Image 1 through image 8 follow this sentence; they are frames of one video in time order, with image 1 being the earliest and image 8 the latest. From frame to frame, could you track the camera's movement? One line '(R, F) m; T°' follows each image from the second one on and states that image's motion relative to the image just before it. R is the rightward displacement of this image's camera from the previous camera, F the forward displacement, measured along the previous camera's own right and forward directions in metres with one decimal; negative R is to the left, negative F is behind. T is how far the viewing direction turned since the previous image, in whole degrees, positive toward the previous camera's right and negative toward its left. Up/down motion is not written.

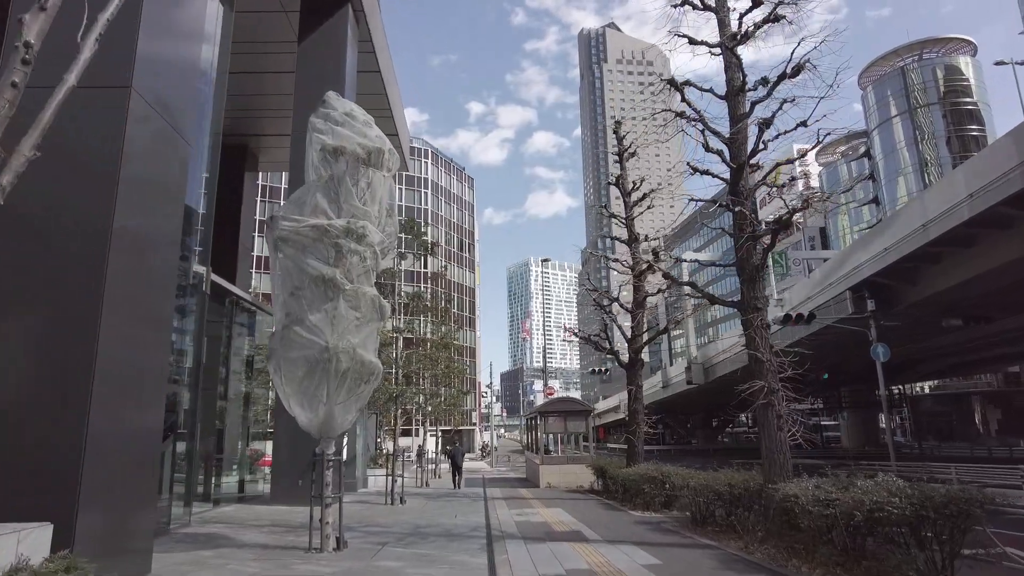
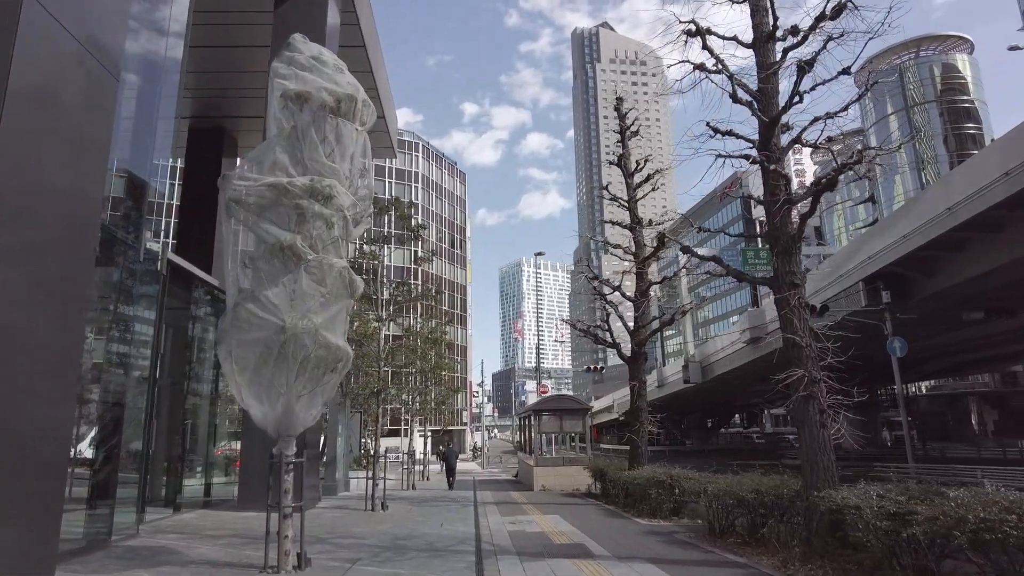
(0.0, +1.2) m; +1°
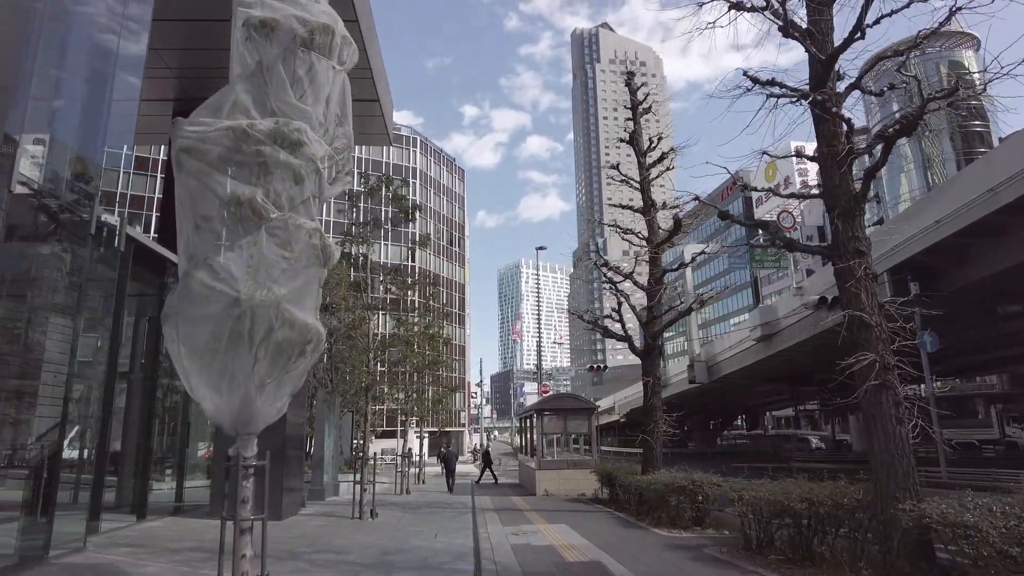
(-0.1, +1.2) m; 0°
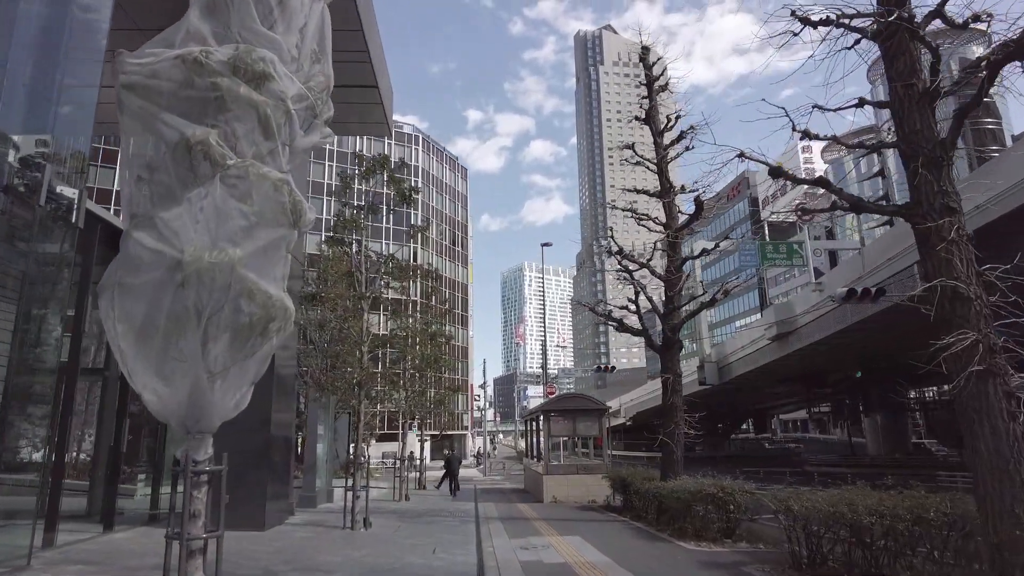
(-0.1, +1.1) m; 0°
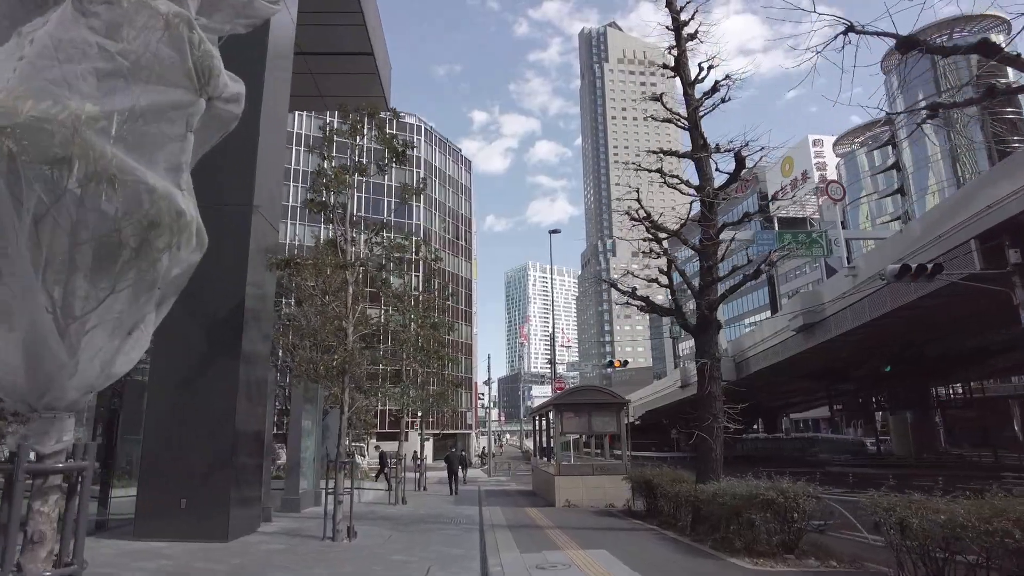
(-0.1, +1.7) m; 0°
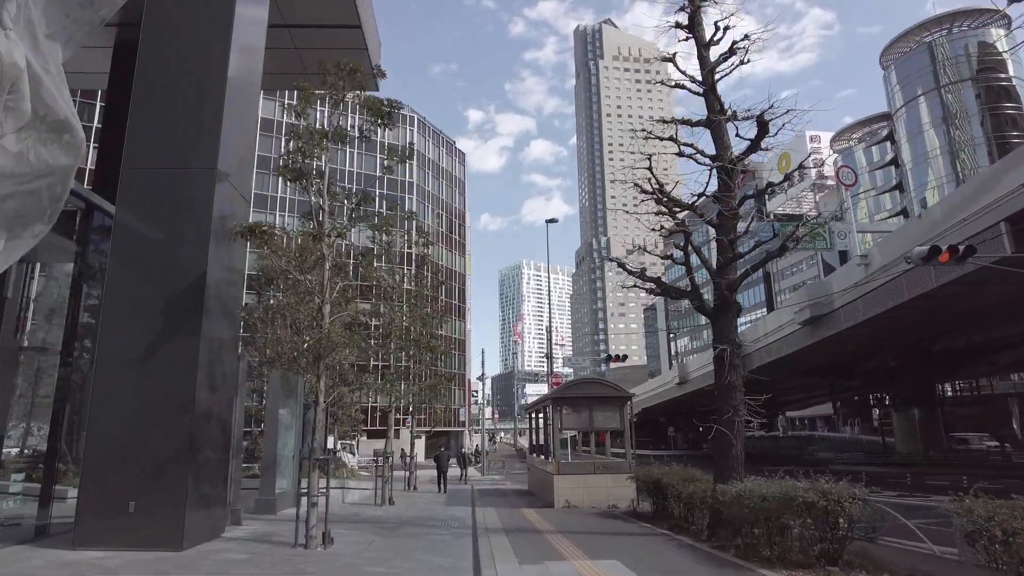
(0.0, +1.1) m; +1°
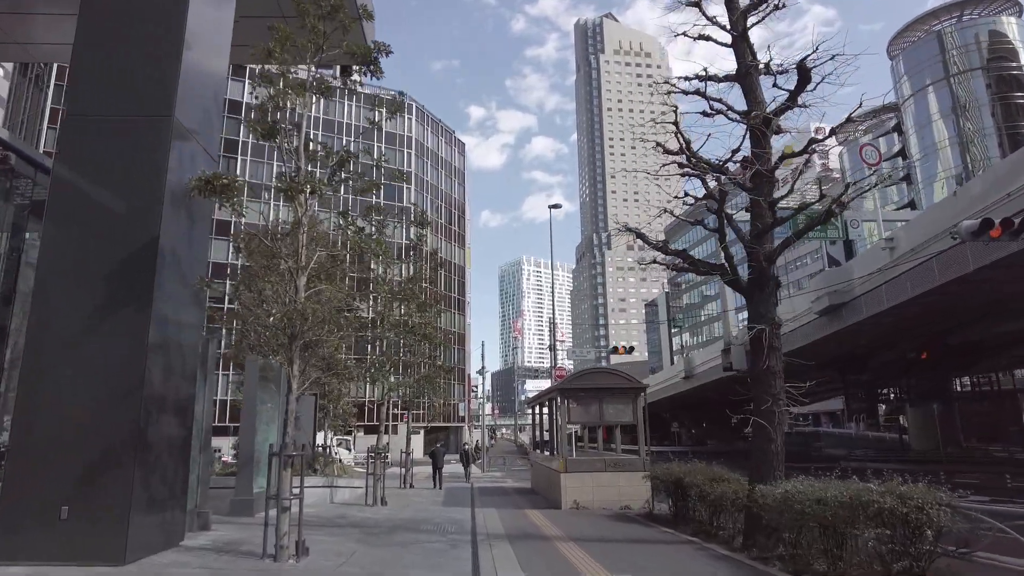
(-0.1, +1.2) m; 0°
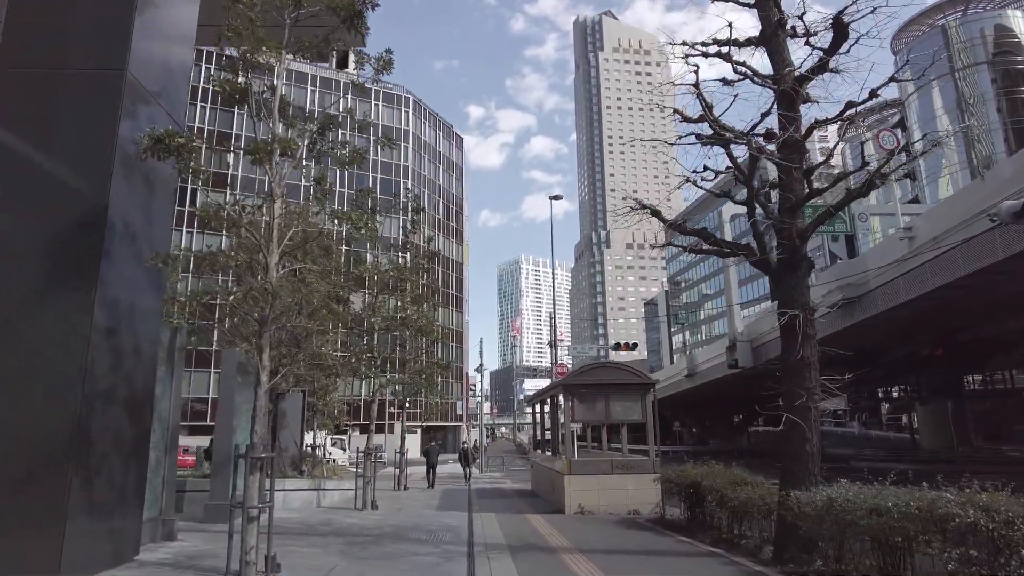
(0.0, +0.9) m; 0°
